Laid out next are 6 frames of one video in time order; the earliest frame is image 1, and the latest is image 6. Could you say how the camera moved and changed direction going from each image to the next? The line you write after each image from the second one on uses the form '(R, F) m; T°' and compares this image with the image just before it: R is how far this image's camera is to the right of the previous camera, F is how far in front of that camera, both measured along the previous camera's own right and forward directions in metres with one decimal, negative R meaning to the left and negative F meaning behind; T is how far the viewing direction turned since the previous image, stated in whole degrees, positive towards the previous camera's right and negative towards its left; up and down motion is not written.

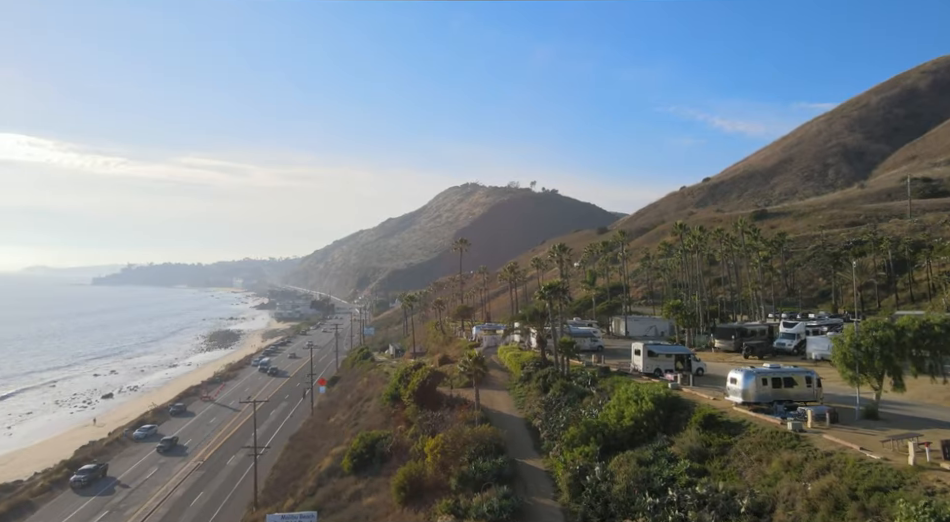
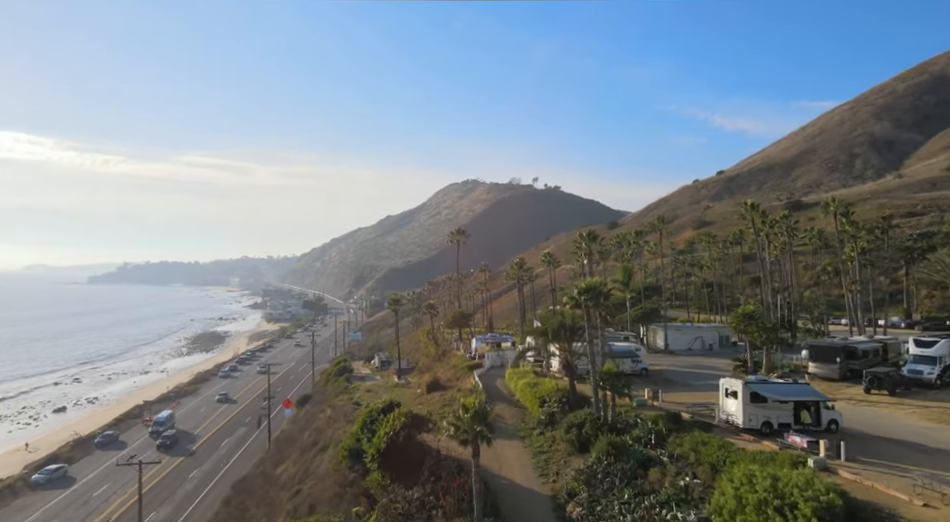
(+0.1, +13.8) m; 0°
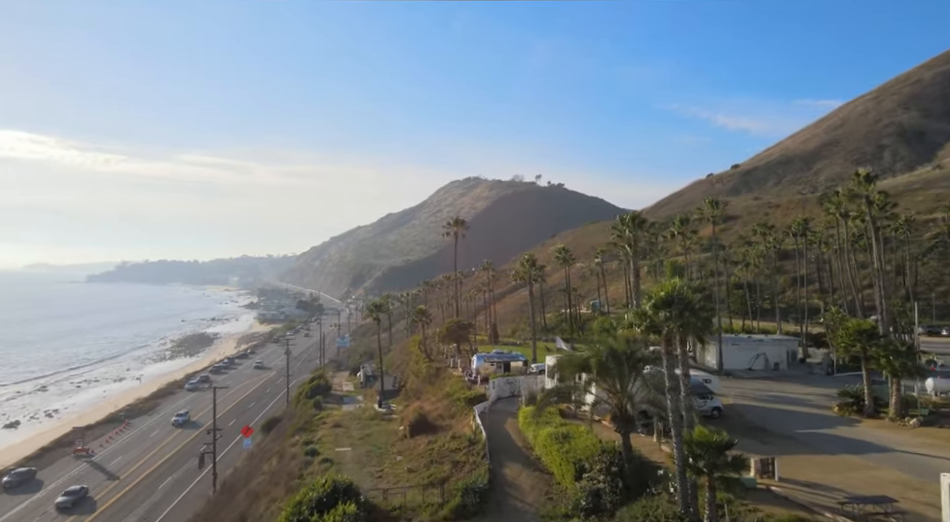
(0.0, +11.4) m; 0°
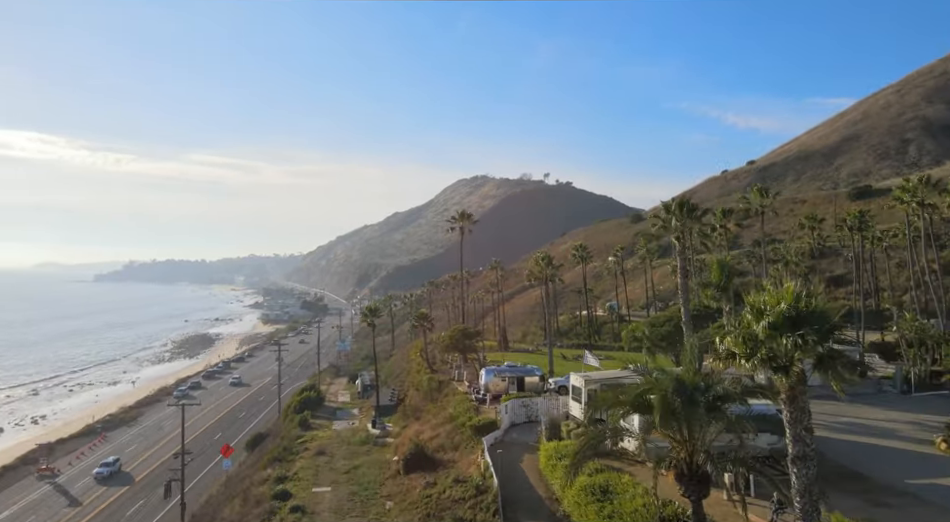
(-0.1, +5.7) m; -1°
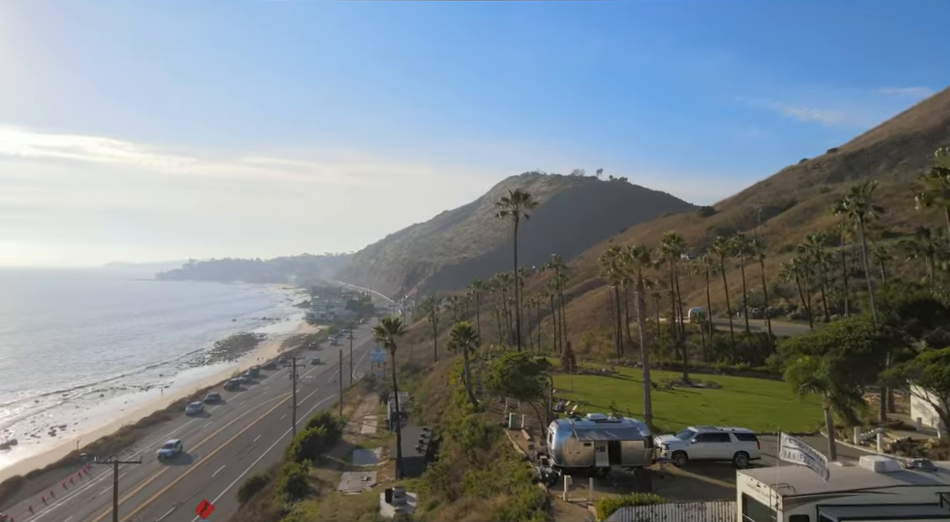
(-0.6, +12.4) m; -5°
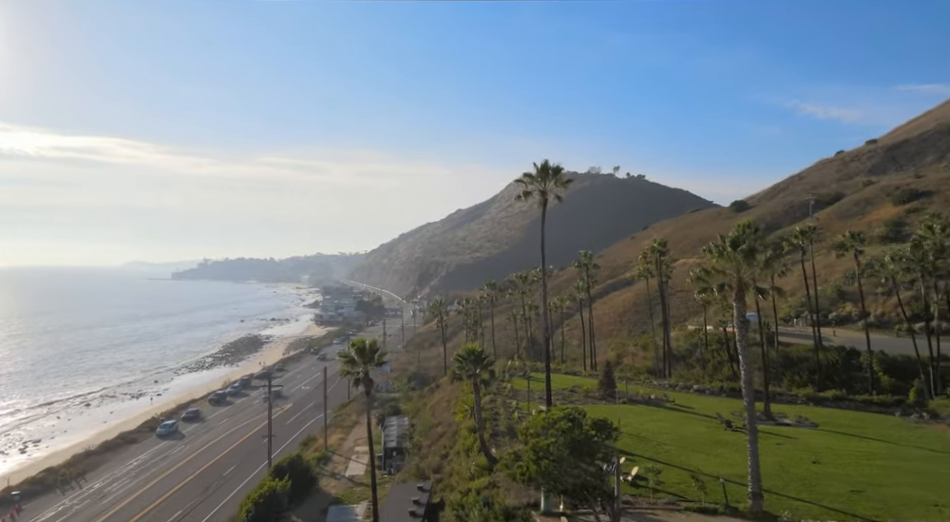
(0.0, +9.7) m; -1°
